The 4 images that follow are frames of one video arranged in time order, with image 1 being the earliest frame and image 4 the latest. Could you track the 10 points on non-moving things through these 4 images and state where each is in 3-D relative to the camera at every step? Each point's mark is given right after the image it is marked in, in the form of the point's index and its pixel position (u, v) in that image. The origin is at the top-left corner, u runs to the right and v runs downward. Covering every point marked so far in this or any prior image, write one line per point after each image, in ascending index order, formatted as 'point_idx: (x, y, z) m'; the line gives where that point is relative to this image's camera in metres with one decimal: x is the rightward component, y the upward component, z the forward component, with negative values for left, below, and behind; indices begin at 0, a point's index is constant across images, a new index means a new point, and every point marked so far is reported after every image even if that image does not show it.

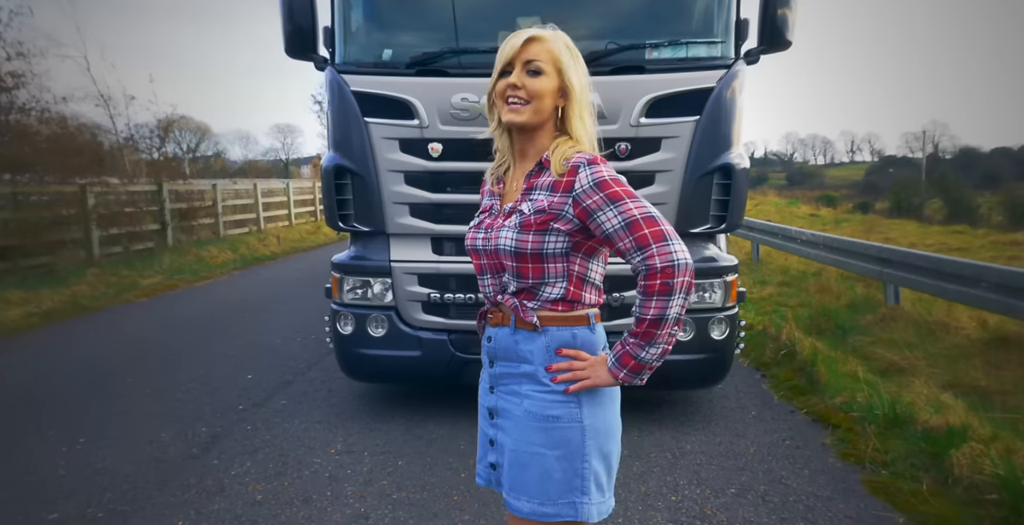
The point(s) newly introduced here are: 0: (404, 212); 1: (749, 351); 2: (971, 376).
0: (-0.7, +0.3, +3.9) m
1: (+2.2, -0.8, +5.4) m
2: (+3.3, -0.8, +4.2) m
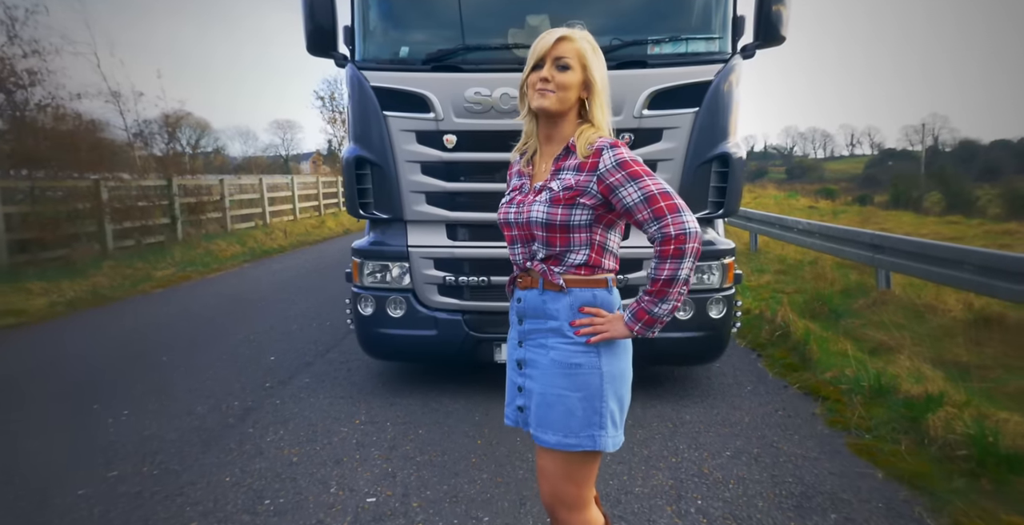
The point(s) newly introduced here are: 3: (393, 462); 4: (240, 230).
0: (-0.7, +0.4, +4.1) m
1: (+2.3, -0.7, +5.6) m
2: (+3.4, -0.7, +4.4) m
3: (-0.7, -1.1, +3.2) m
4: (-8.0, +1.0, +17.1) m
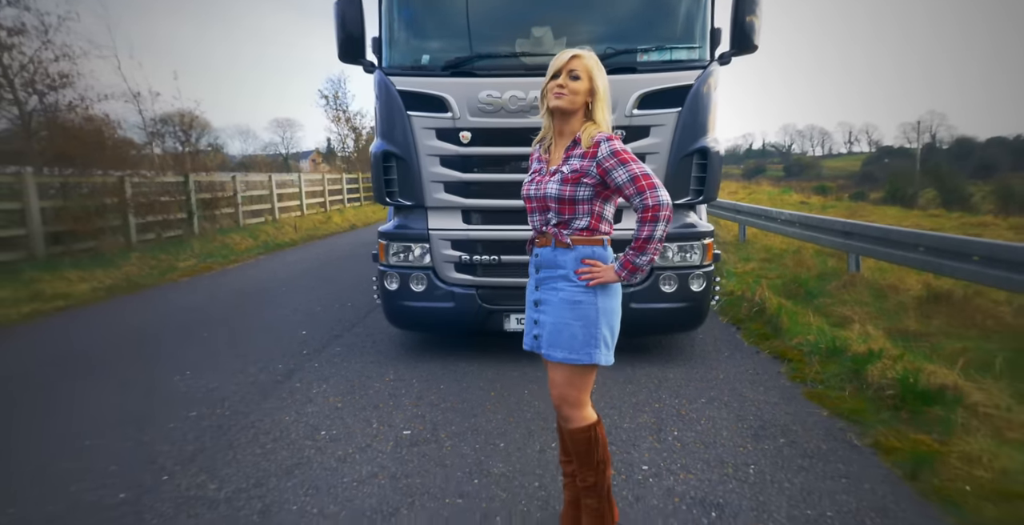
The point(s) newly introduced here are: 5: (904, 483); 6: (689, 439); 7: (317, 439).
0: (-0.6, +0.6, +4.7) m
1: (+2.3, -0.5, +6.3) m
2: (+3.4, -0.5, +5.0) m
3: (-0.6, -1.0, +3.8) m
4: (-8.0, +1.1, +17.7) m
5: (+1.8, -1.0, +2.6) m
6: (+1.0, -1.0, +3.3) m
7: (-1.1, -1.0, +3.3) m
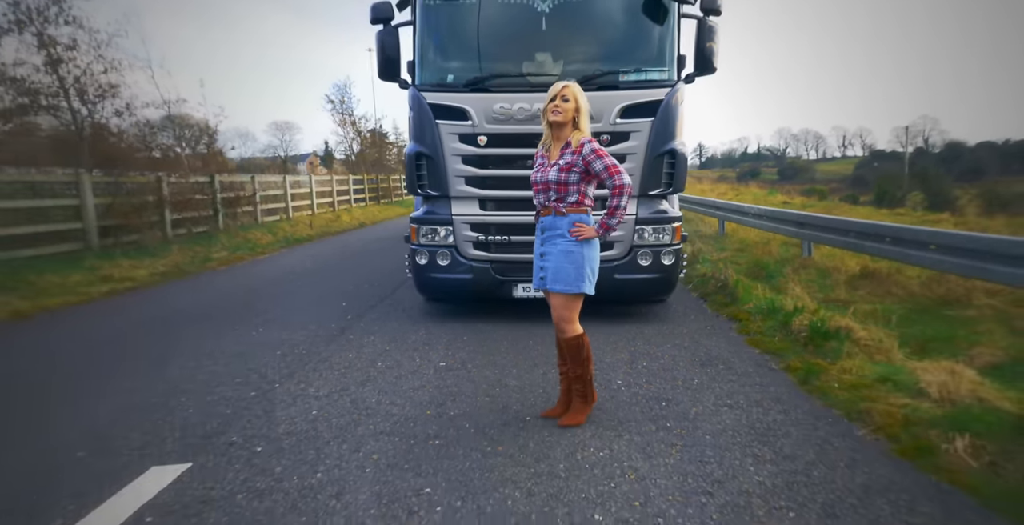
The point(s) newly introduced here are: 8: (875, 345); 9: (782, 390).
0: (-0.5, +0.8, +5.9) m
1: (+2.4, -0.3, +7.4) m
2: (+3.5, -0.3, +6.2) m
3: (-0.5, -0.8, +5.0) m
4: (-8.0, +1.3, +18.8) m
5: (+1.9, -0.8, +3.8) m
6: (+1.1, -0.8, +4.5) m
7: (-1.0, -0.8, +4.4) m
8: (+2.7, -0.6, +4.2) m
9: (+1.8, -0.8, +3.7) m
